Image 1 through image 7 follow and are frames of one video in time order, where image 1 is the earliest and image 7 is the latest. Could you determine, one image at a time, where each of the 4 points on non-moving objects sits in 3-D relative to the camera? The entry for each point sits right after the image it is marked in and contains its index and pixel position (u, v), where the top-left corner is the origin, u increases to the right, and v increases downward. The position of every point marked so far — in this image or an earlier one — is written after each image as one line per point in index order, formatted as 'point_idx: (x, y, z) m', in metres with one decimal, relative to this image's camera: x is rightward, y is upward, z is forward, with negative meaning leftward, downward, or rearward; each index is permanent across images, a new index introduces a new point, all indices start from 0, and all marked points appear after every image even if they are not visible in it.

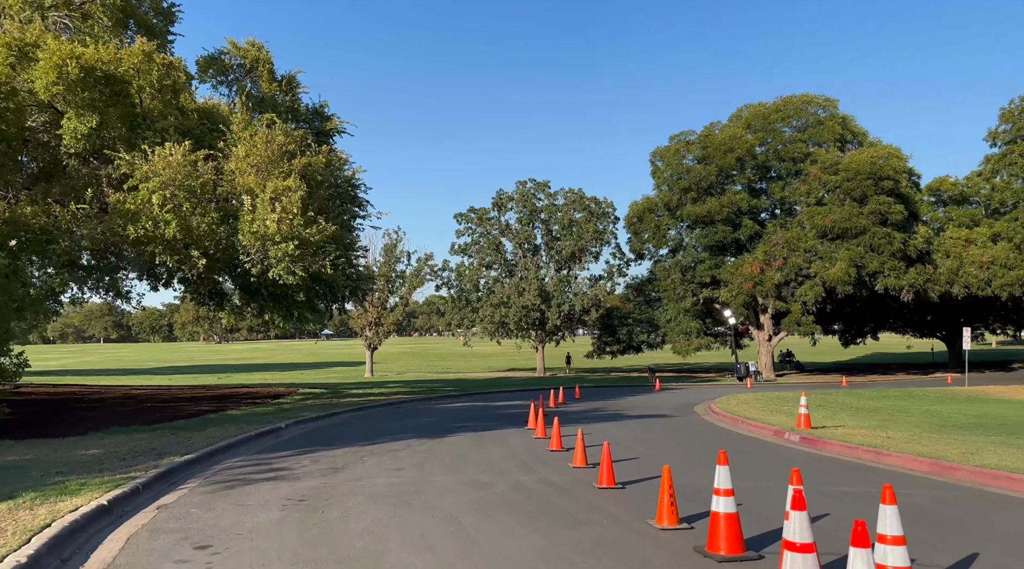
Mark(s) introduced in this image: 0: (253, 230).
0: (-5.3, +1.1, +16.5) m
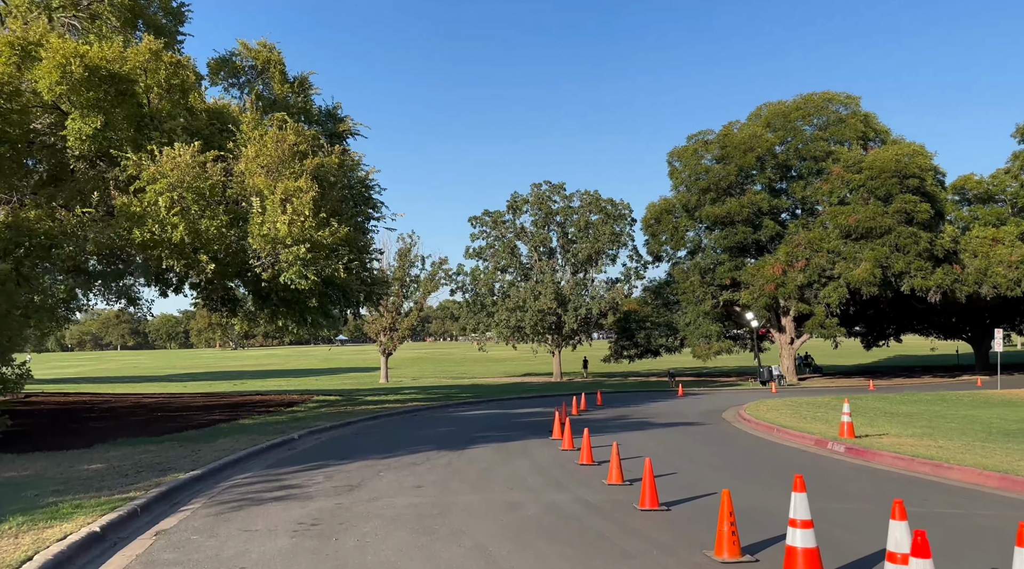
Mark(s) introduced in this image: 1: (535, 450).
0: (-4.9, +1.0, +15.9) m
1: (+0.4, -2.5, +12.0) m
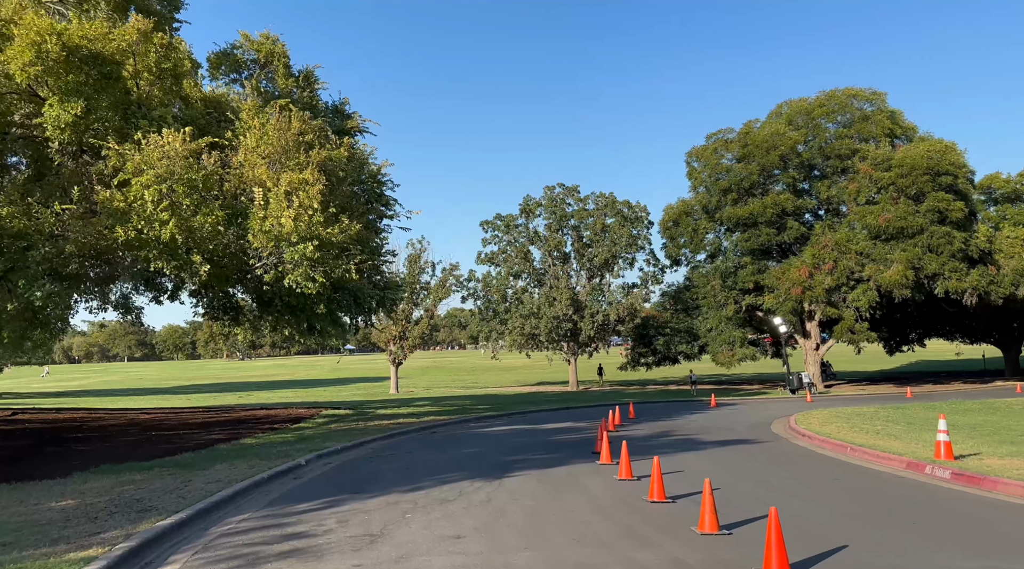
0: (-4.3, +1.0, +14.1) m
1: (+1.0, -2.4, +10.1) m
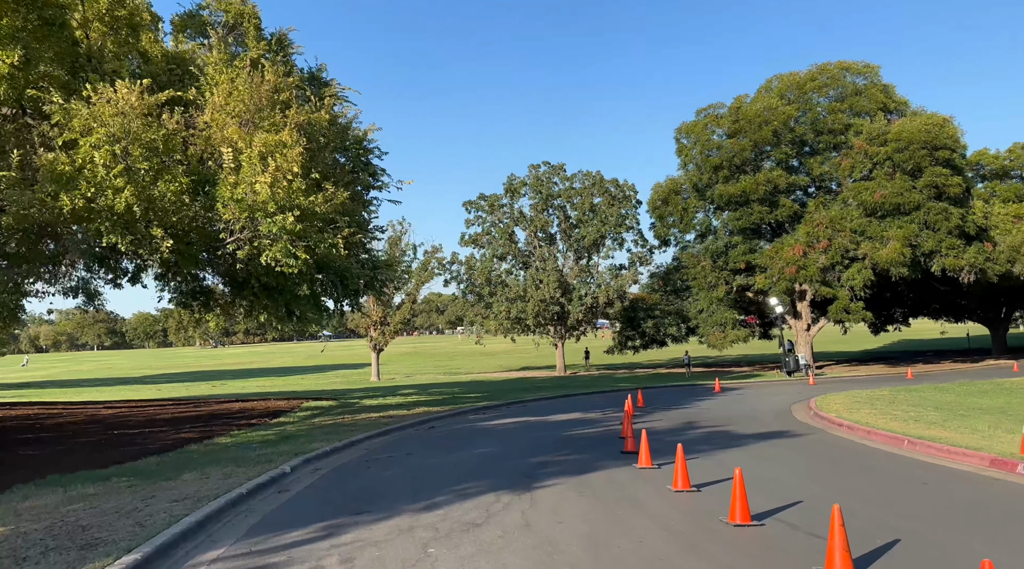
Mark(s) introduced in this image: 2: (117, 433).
0: (-4.2, +1.3, +12.1) m
1: (+1.3, -2.1, +8.4) m
2: (-8.0, -3.0, +16.4) m
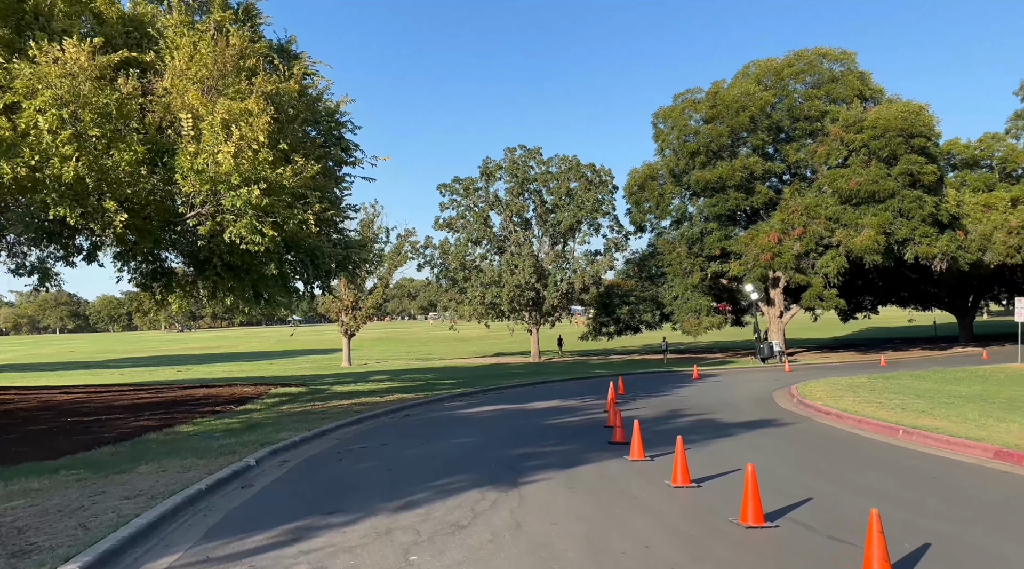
0: (-4.4, +1.6, +11.3) m
1: (+1.2, -1.9, +7.8) m
2: (-8.4, -2.6, +15.5) m
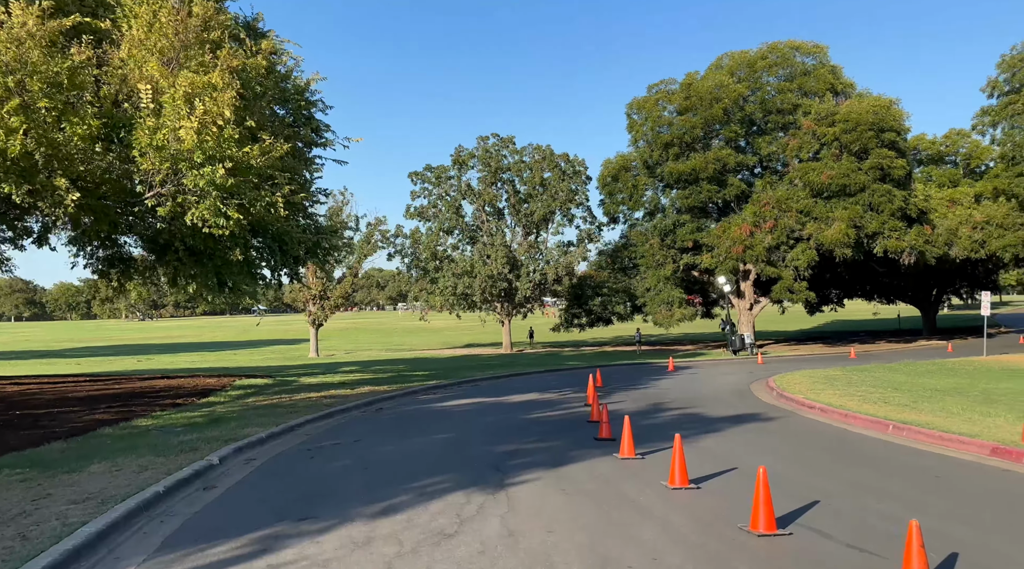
0: (-4.6, +1.8, +10.5) m
1: (+1.0, -1.8, +7.3) m
2: (-8.9, -2.3, +14.6) m
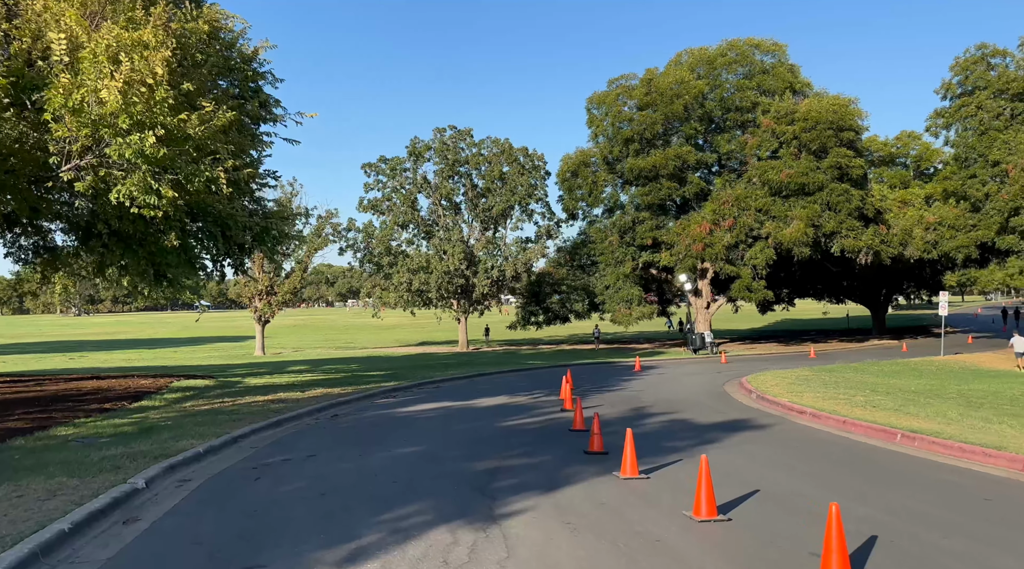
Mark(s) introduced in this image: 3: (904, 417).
0: (-4.8, +1.9, +9.0) m
1: (+1.0, -1.8, +6.1) m
2: (-9.4, -2.2, +12.8) m
3: (+6.4, -2.2, +13.1) m
